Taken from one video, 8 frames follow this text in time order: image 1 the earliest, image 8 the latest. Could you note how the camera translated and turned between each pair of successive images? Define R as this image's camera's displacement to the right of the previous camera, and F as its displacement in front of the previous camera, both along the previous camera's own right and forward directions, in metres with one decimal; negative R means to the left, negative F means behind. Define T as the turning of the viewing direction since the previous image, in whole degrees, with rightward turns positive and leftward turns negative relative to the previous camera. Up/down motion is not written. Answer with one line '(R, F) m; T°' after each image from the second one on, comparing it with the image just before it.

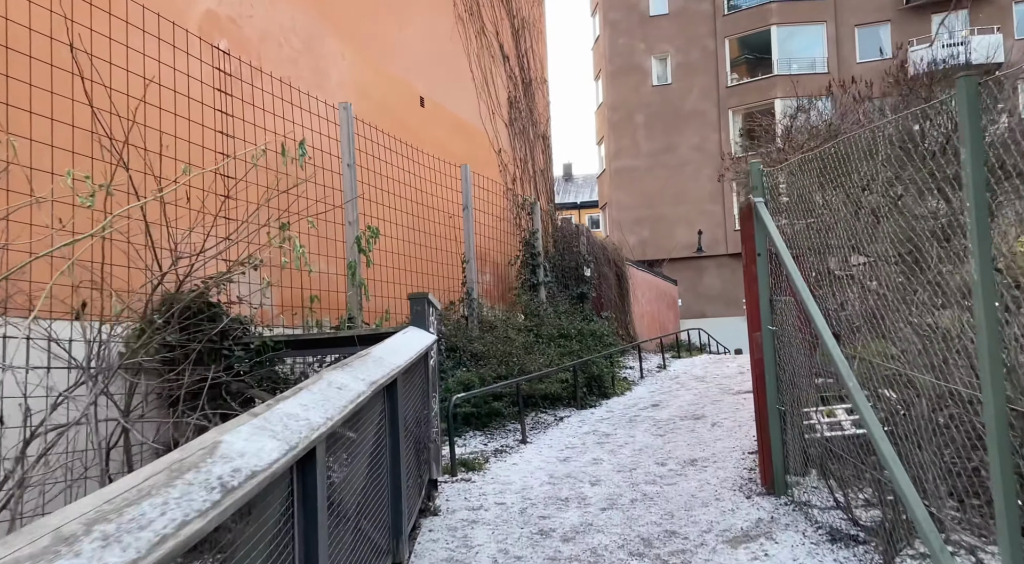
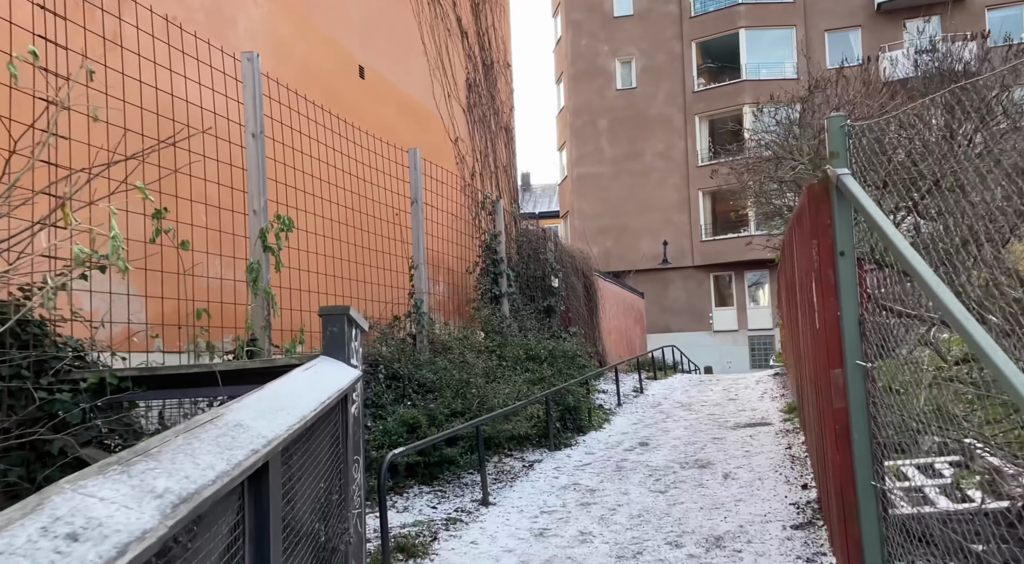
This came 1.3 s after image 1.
(0.0, +1.6) m; +3°
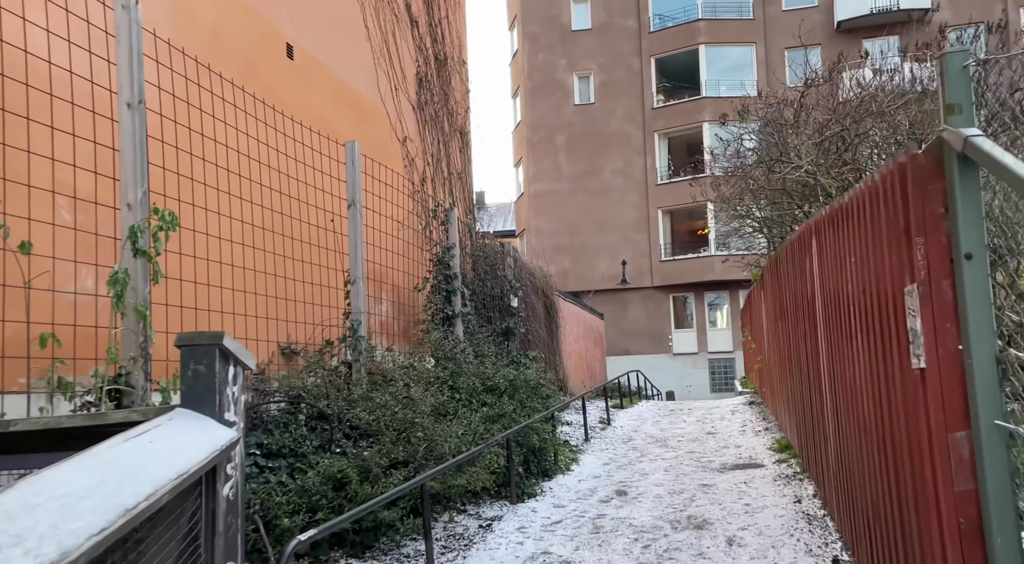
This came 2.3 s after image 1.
(0.0, +1.1) m; +3°
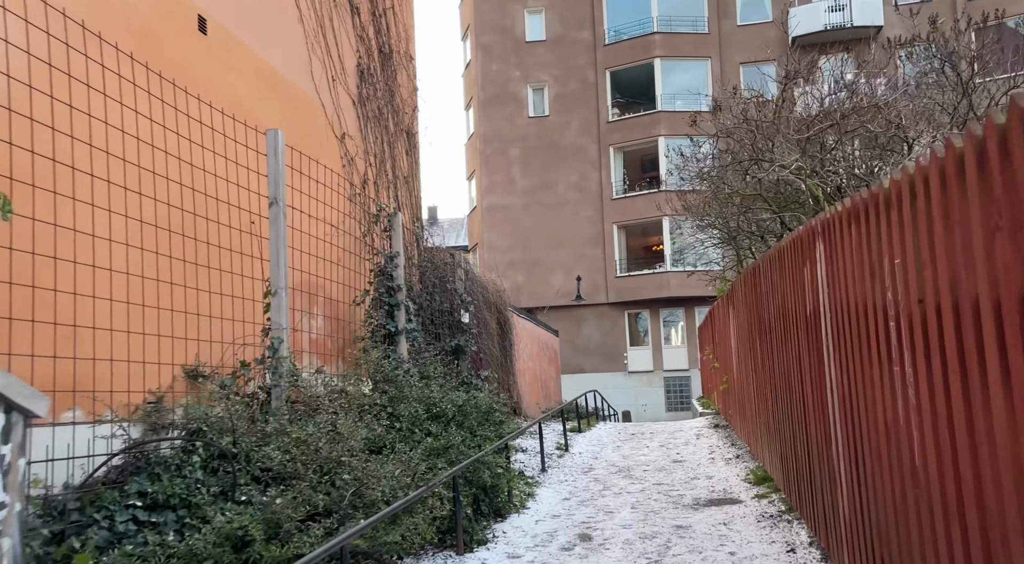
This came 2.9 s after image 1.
(0.0, +0.8) m; +3°
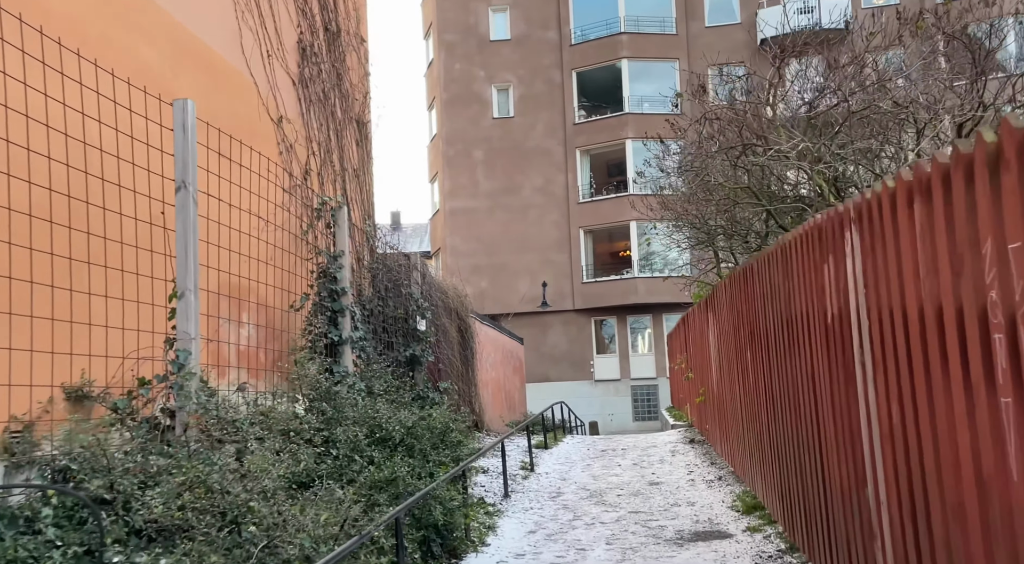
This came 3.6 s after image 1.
(0.0, +0.8) m; +2°
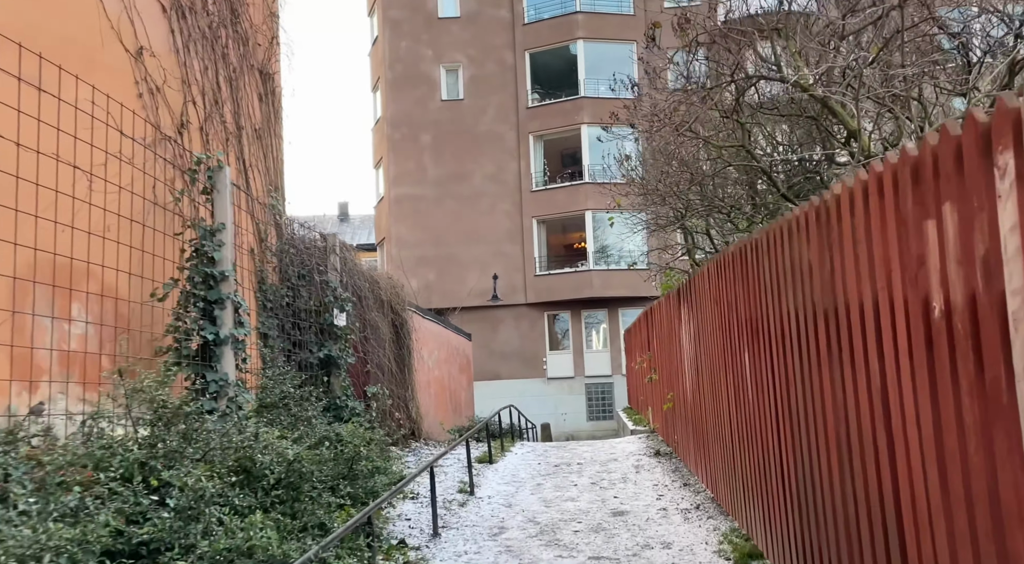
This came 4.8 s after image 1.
(+0.1, +1.4) m; +3°
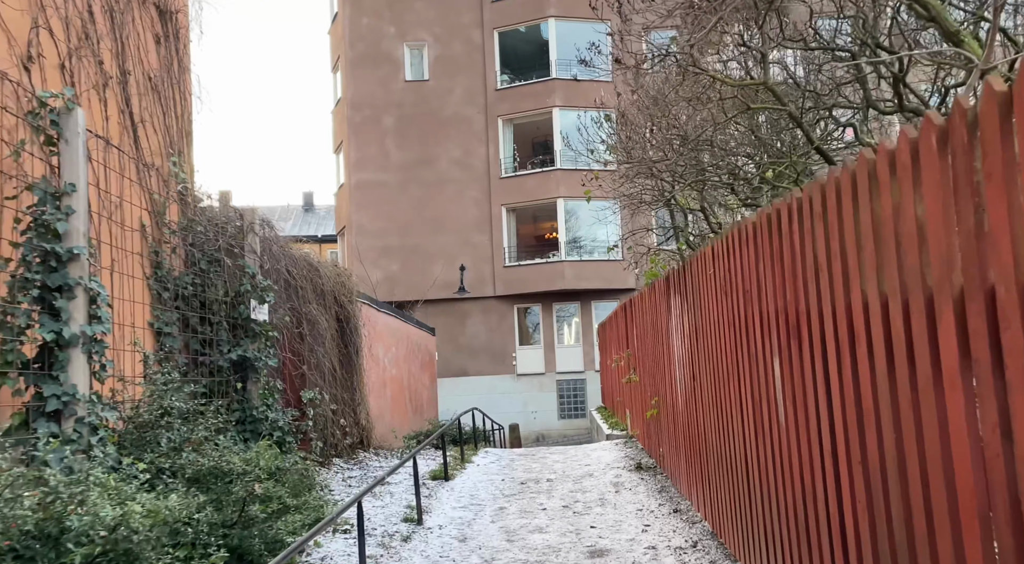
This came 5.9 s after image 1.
(+0.1, +1.3) m; +2°
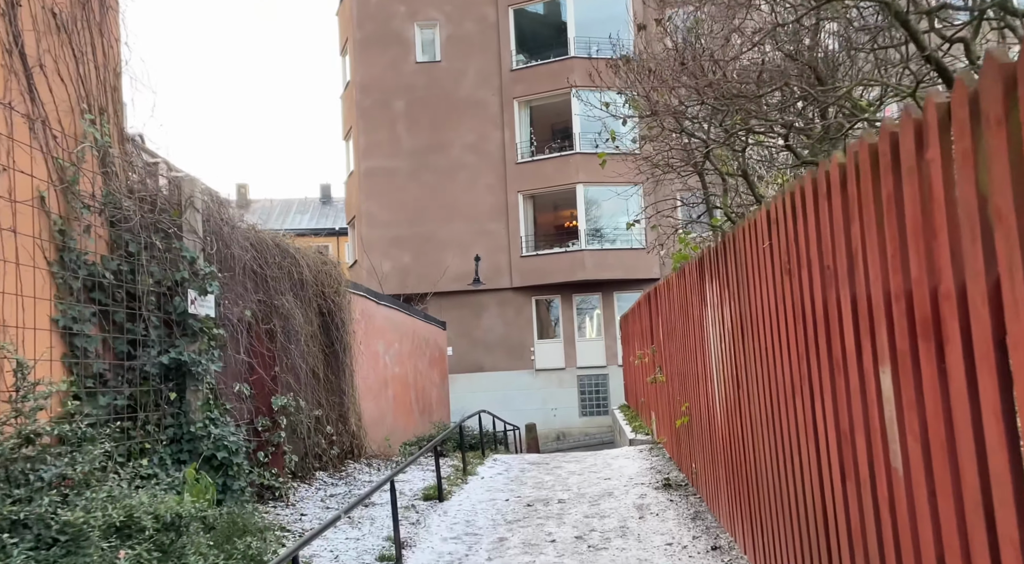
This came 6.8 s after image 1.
(+0.2, +1.2) m; -2°
